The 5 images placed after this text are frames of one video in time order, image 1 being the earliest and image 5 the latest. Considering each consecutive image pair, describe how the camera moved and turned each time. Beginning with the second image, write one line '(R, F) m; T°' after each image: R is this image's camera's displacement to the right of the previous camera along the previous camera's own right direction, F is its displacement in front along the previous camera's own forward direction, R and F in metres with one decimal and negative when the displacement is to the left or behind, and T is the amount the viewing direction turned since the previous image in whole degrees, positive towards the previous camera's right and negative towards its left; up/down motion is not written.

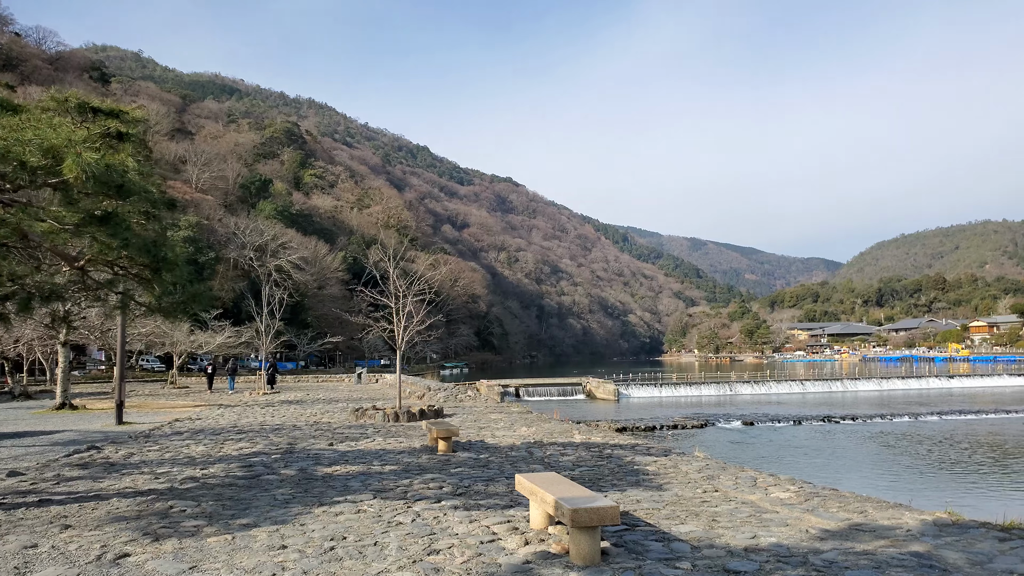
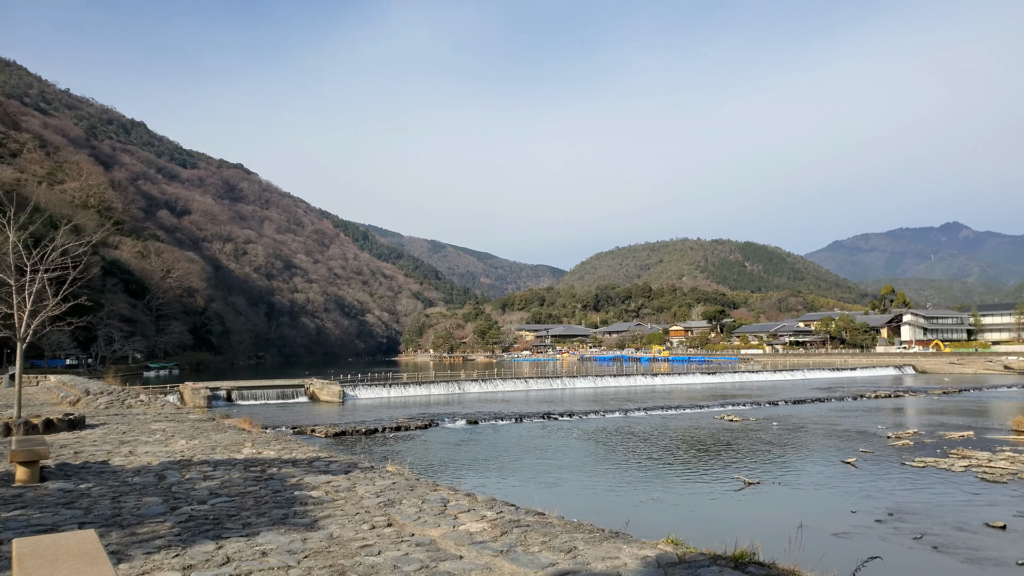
(+0.8, +1.8) m; +19°
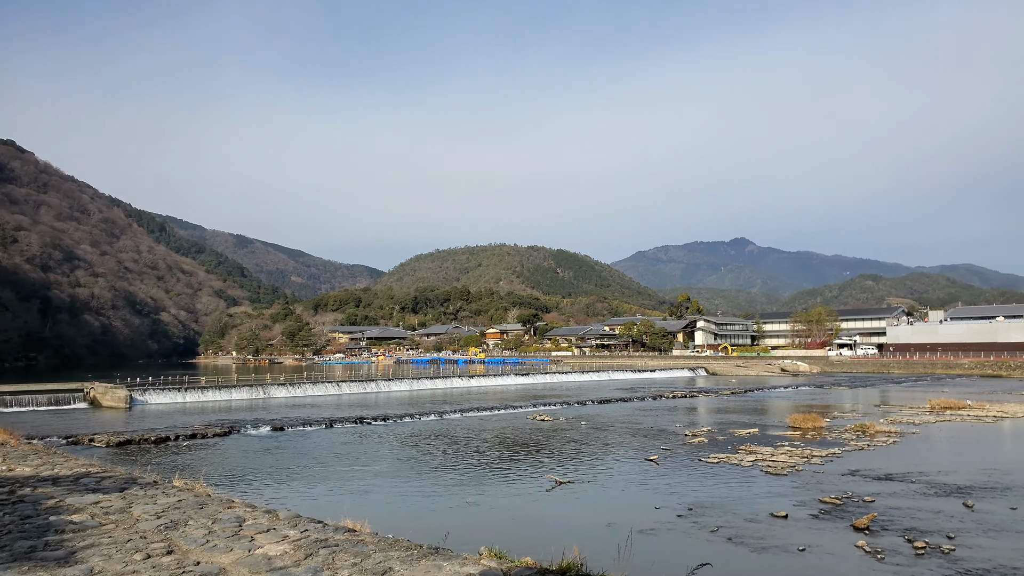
(0.0, +0.4) m; +14°
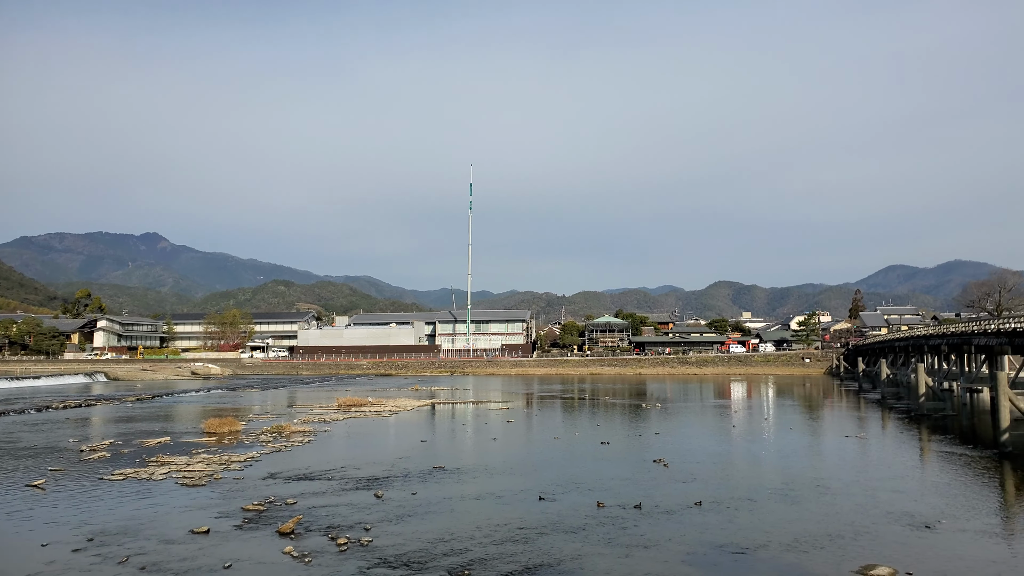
(-0.2, +1.1) m; +42°
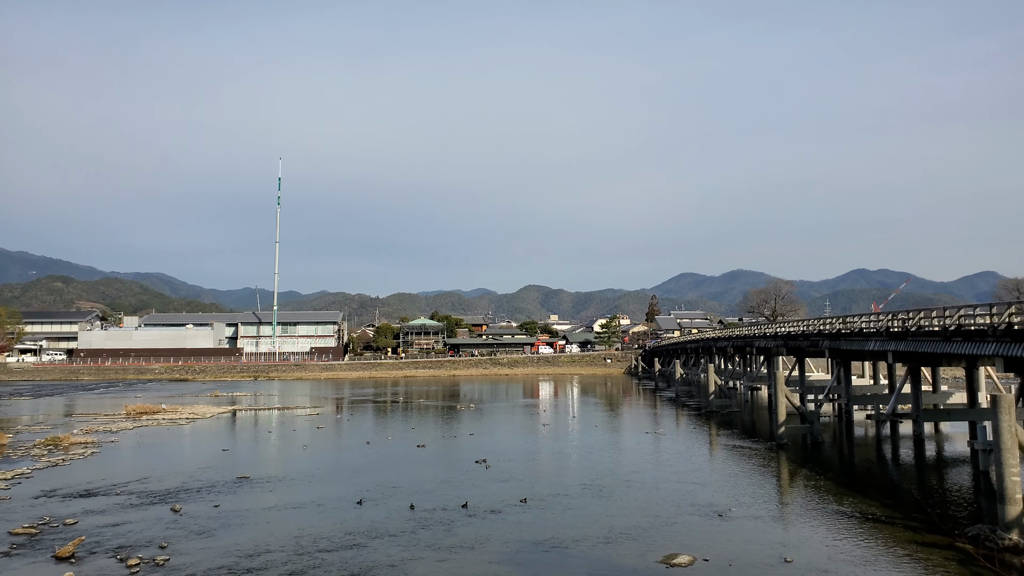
(-0.2, +0.2) m; +14°
